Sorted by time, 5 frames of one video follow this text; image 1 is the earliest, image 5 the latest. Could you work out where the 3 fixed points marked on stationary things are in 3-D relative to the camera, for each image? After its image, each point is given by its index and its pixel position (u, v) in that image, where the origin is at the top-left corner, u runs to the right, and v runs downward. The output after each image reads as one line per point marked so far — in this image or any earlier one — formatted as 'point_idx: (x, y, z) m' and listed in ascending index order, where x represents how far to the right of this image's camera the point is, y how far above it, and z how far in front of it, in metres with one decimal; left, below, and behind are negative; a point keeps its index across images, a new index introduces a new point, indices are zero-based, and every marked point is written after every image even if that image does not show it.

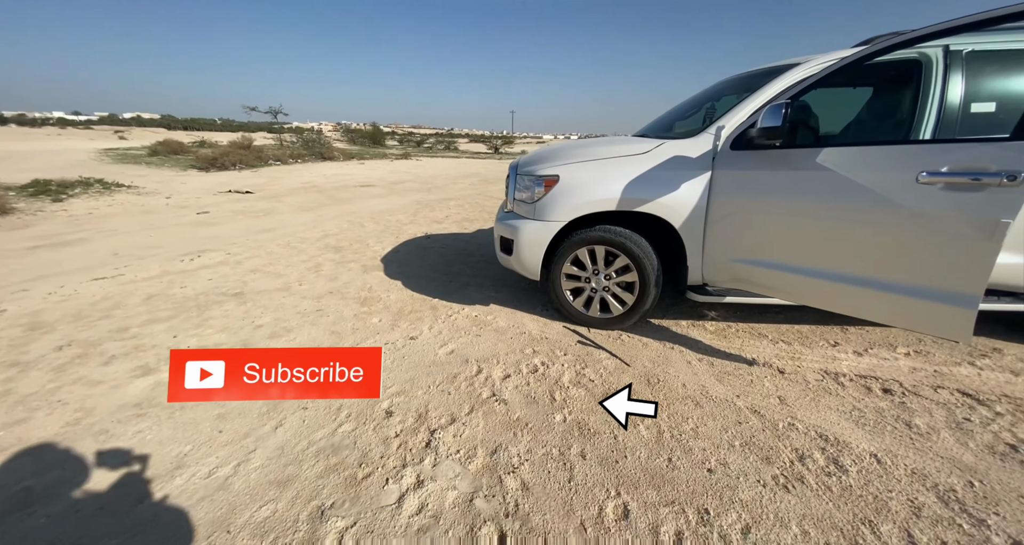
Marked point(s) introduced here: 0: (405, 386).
0: (-0.7, -0.7, +2.3) m
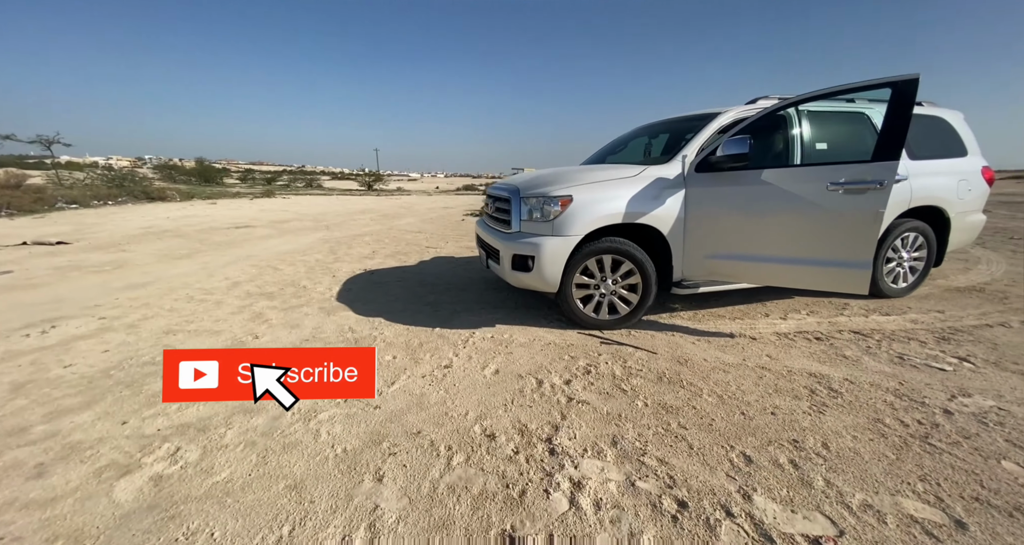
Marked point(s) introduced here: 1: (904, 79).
0: (-0.2, -0.8, +2.3) m
1: (+2.7, +1.3, +2.6) m
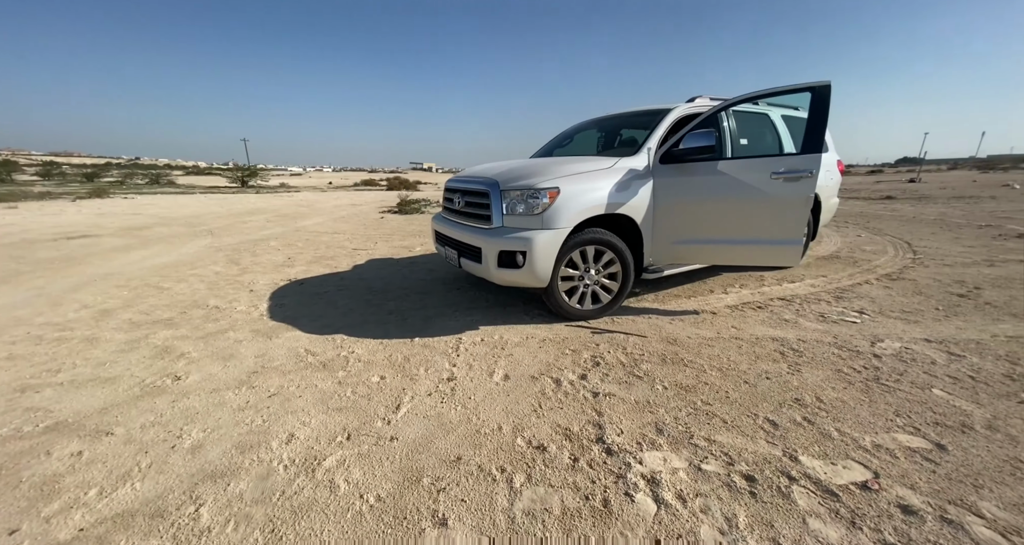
0: (0.0, -0.8, +2.1) m
1: (+2.6, +1.6, +3.1) m
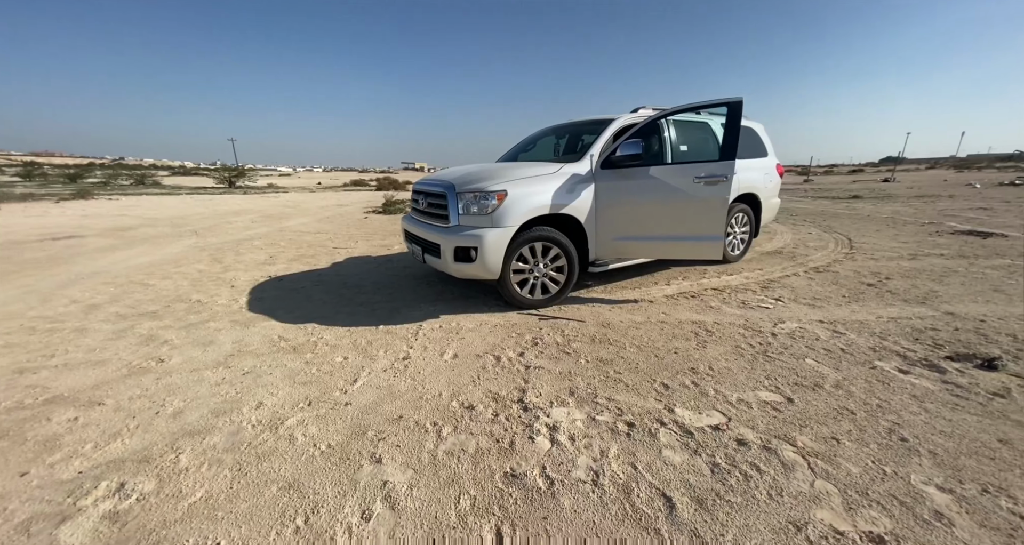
0: (-0.4, -0.8, +2.5) m
1: (+2.1, +1.6, +3.5) m
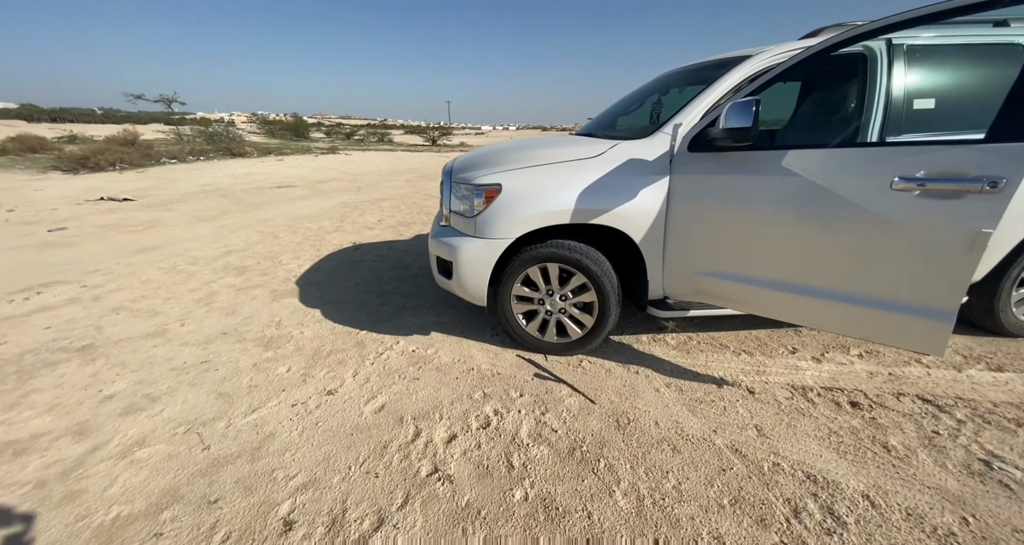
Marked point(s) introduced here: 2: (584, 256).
0: (-0.9, -1.0, +1.8) m
1: (+2.1, +1.1, +1.3) m
2: (+0.5, +0.1, +2.3) m
